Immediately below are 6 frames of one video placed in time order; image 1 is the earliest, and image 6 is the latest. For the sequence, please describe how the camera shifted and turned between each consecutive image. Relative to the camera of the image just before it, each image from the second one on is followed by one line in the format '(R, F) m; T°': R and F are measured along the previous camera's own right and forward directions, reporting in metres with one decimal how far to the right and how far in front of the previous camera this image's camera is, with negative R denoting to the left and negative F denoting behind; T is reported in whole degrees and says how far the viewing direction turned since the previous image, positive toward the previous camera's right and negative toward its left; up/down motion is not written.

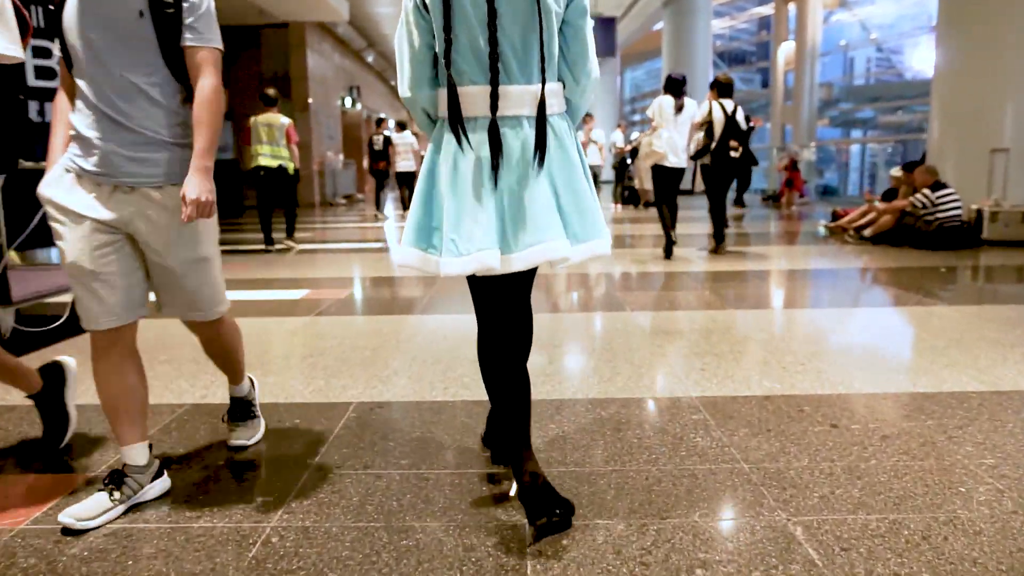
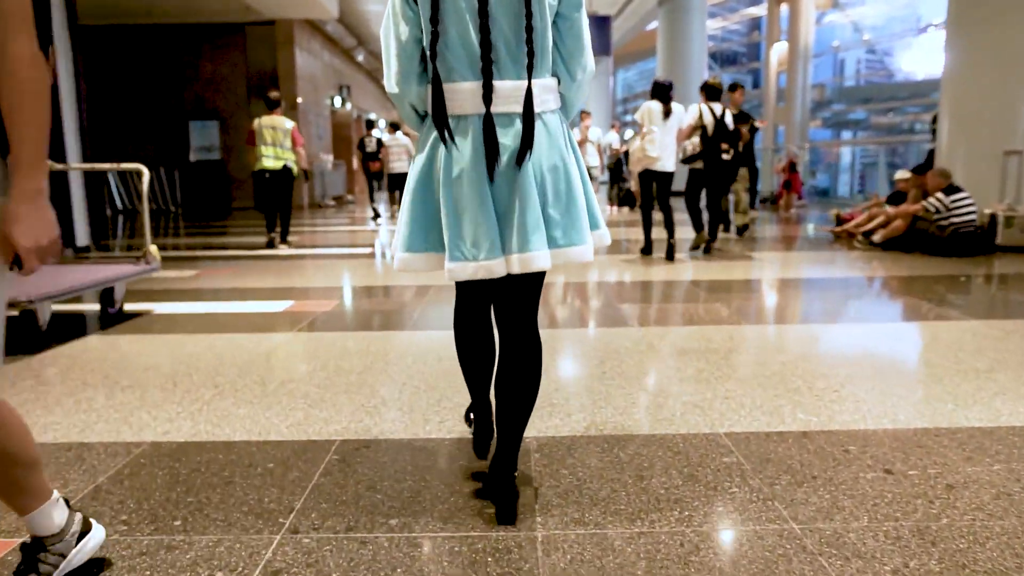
(0.0, +0.3) m; +1°
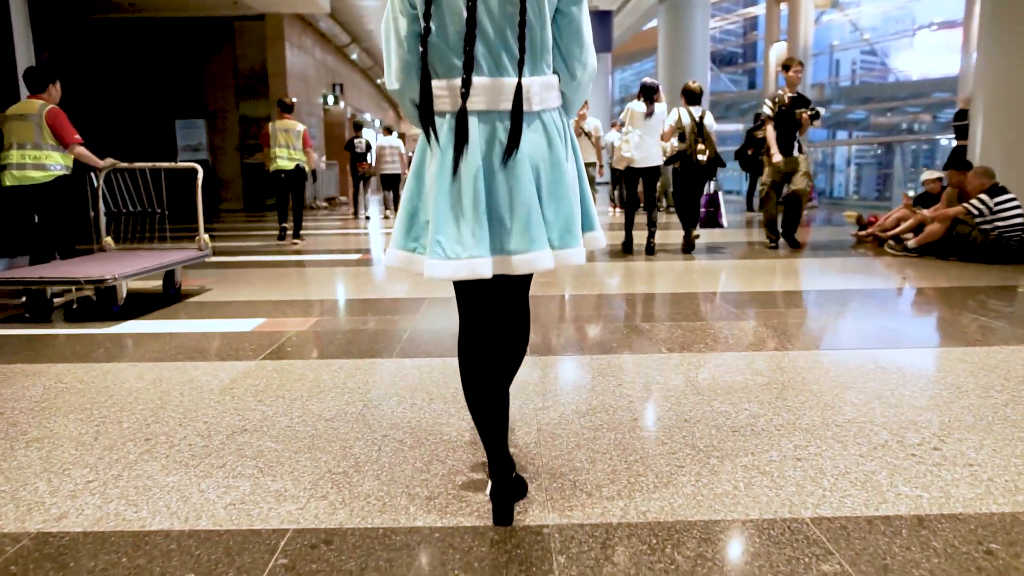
(0.0, +0.6) m; 0°
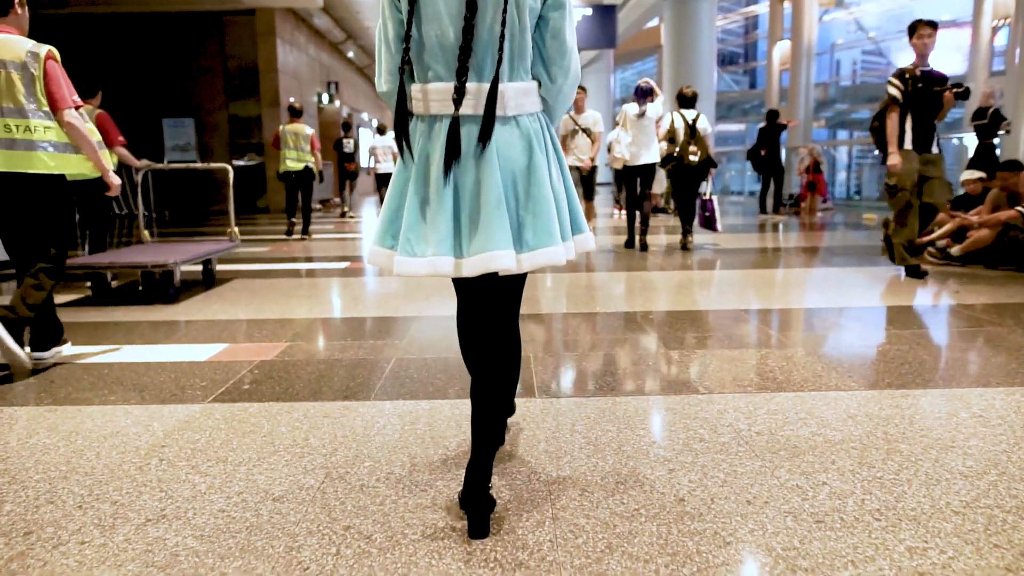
(0.0, +0.6) m; 0°
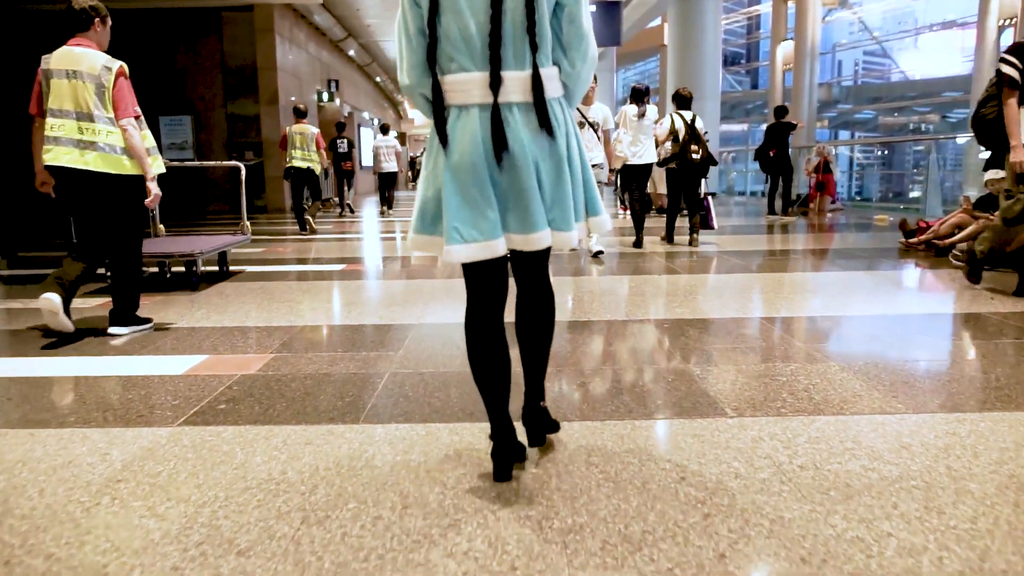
(0.0, +0.3) m; 0°
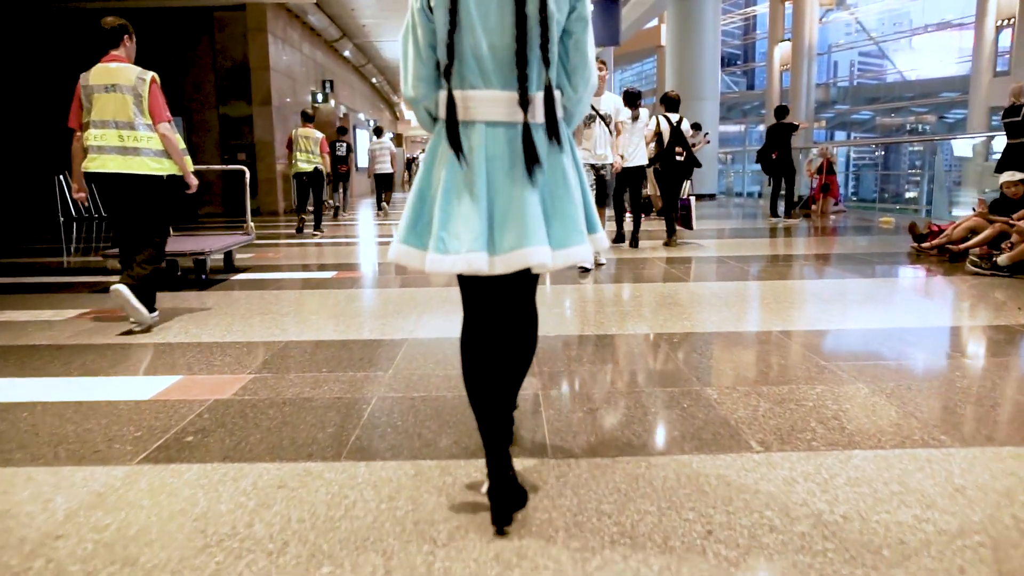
(0.0, +0.3) m; 0°
